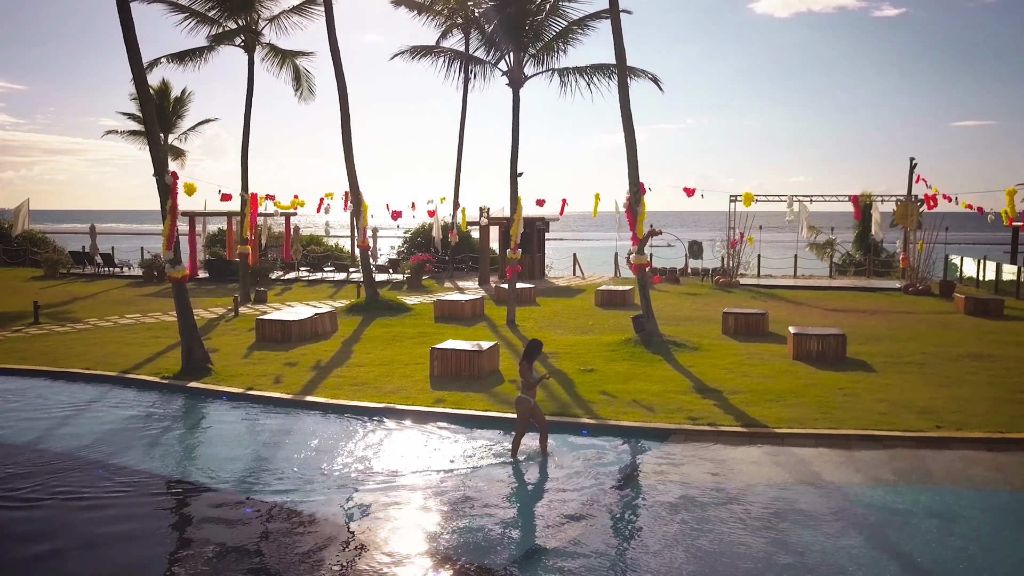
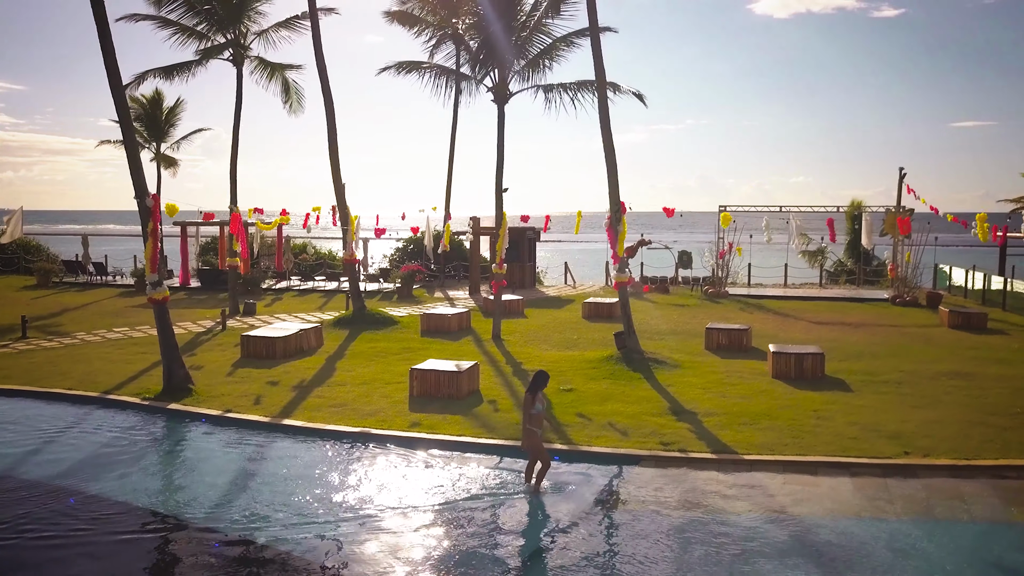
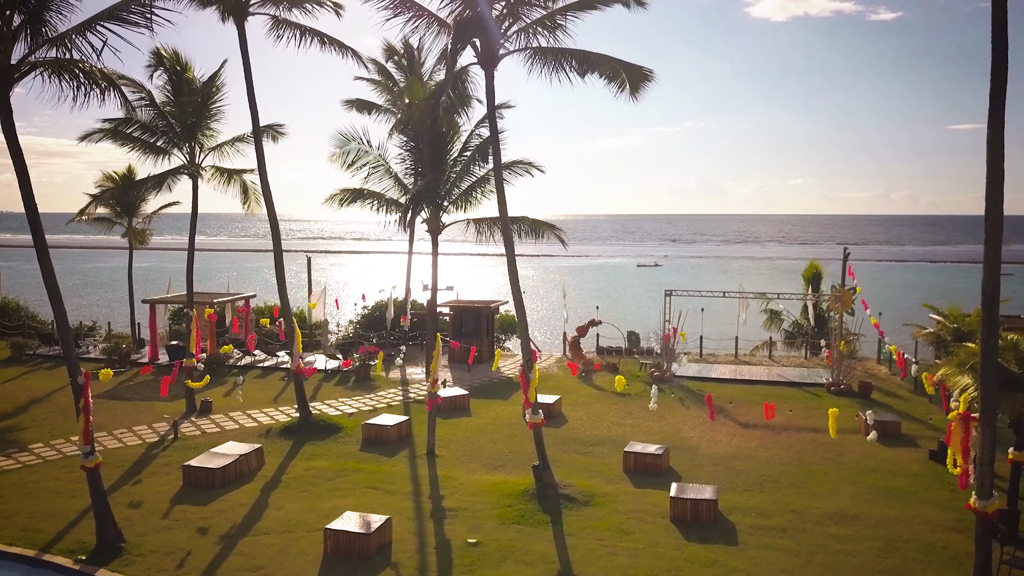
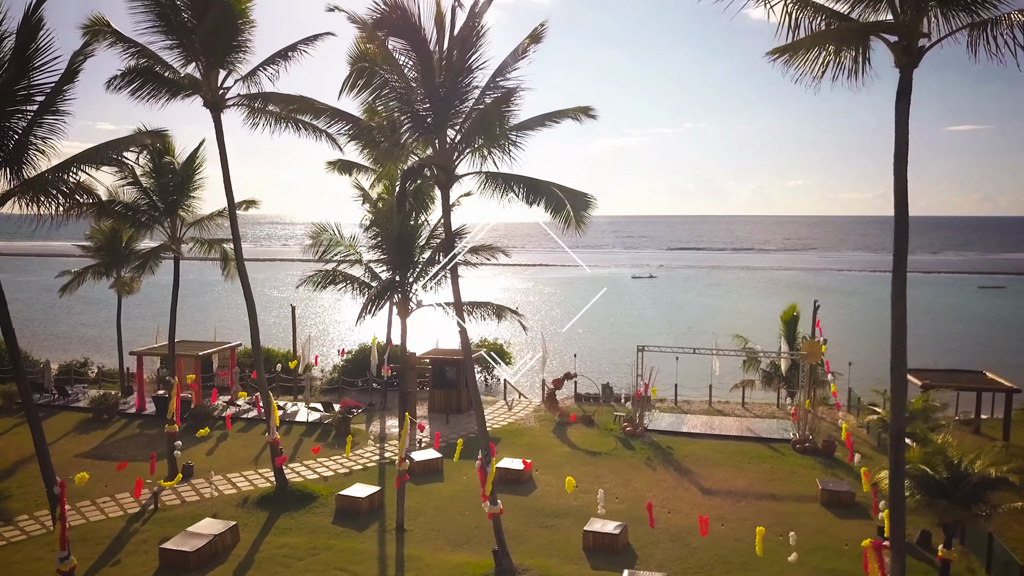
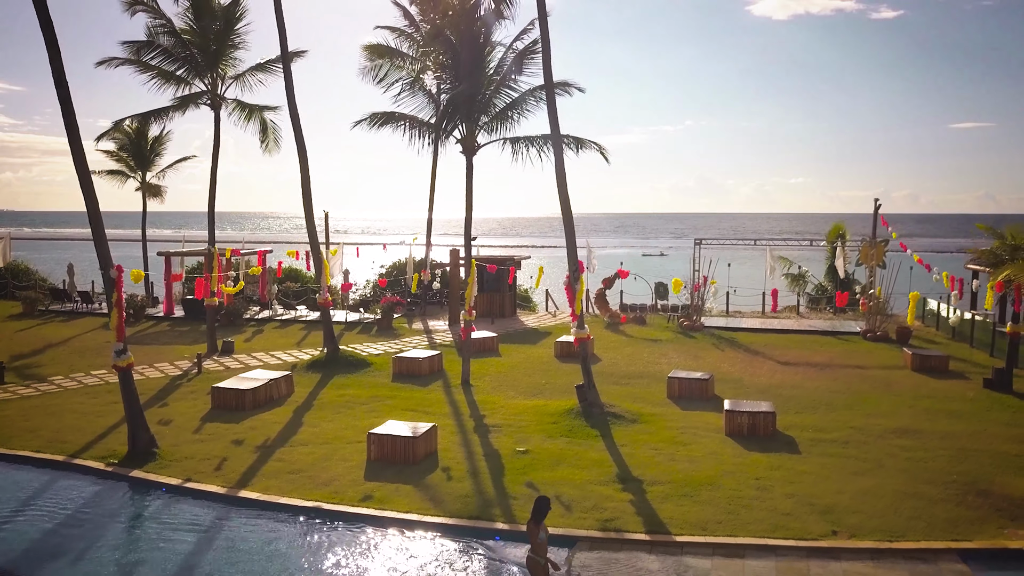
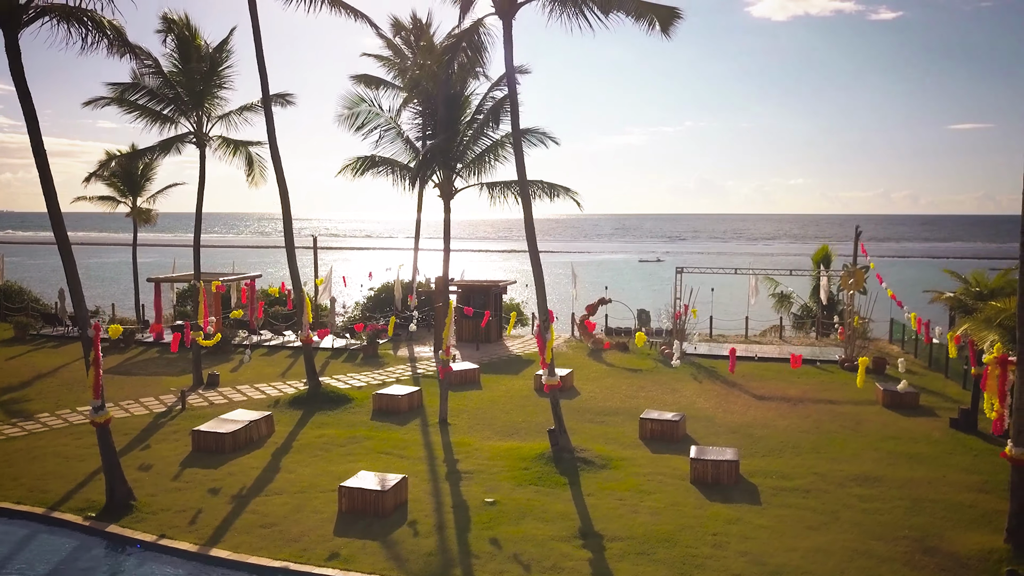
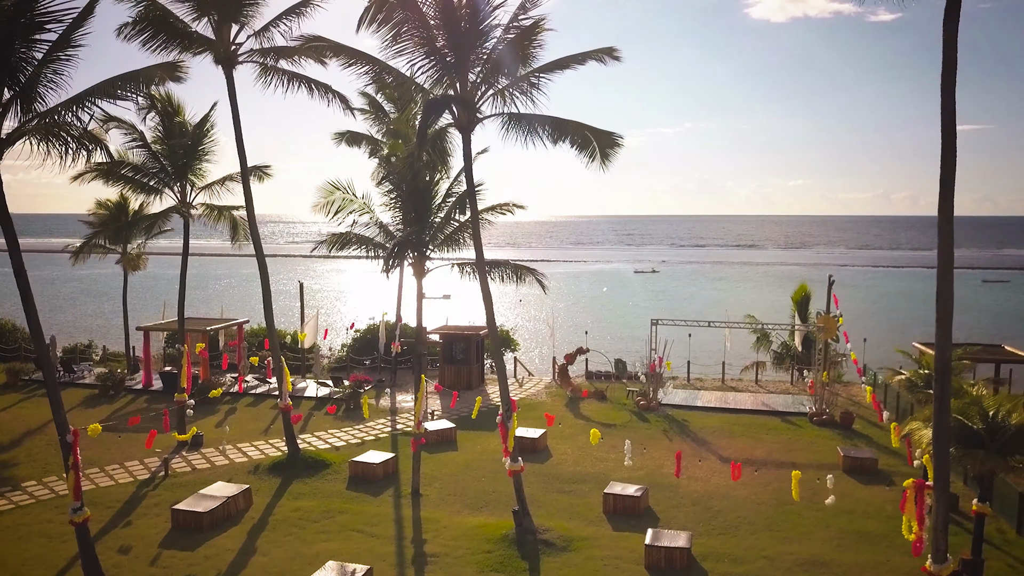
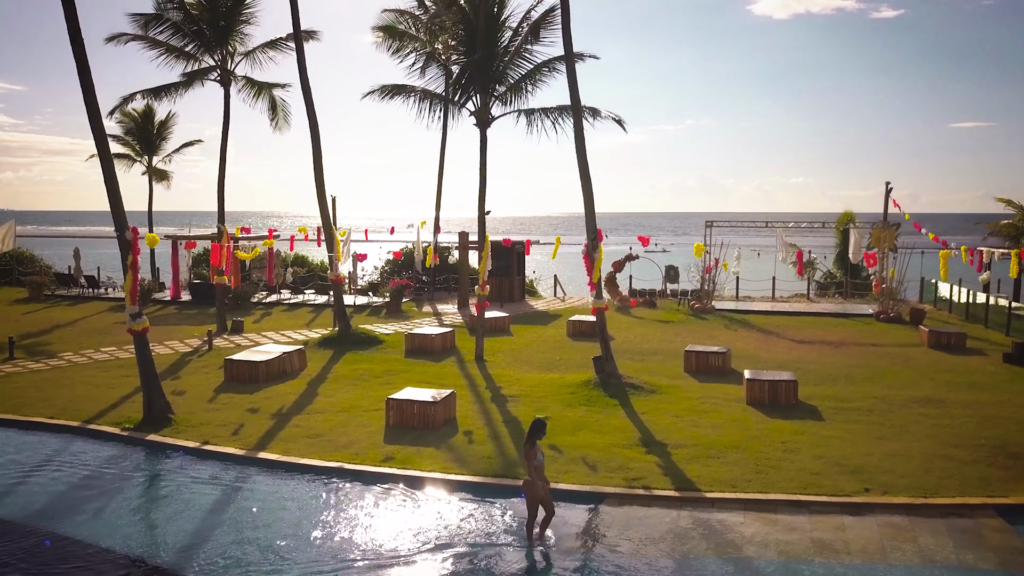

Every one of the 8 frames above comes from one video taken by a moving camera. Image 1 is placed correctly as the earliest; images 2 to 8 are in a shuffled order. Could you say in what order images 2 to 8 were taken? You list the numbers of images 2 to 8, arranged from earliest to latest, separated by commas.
2, 8, 5, 6, 3, 7, 4
